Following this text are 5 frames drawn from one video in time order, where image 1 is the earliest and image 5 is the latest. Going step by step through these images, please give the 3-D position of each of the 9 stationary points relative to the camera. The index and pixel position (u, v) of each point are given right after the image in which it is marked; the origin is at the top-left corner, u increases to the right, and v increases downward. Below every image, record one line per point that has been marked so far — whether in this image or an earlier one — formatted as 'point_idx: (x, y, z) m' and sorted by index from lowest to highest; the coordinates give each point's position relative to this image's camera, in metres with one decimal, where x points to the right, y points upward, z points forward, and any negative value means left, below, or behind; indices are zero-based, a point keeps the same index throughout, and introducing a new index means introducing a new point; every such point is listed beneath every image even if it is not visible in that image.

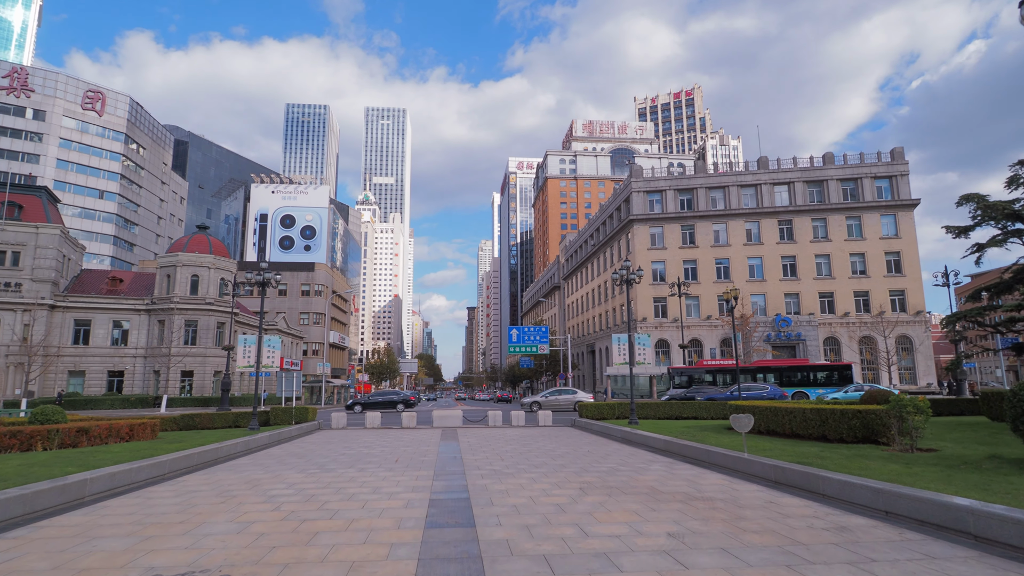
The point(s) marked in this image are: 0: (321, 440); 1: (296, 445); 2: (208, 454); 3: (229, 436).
0: (-6.0, -4.8, +17.8) m
1: (-6.2, -4.6, +16.3) m
2: (-7.0, -3.8, +13.0) m
3: (-8.7, -4.6, +17.6) m
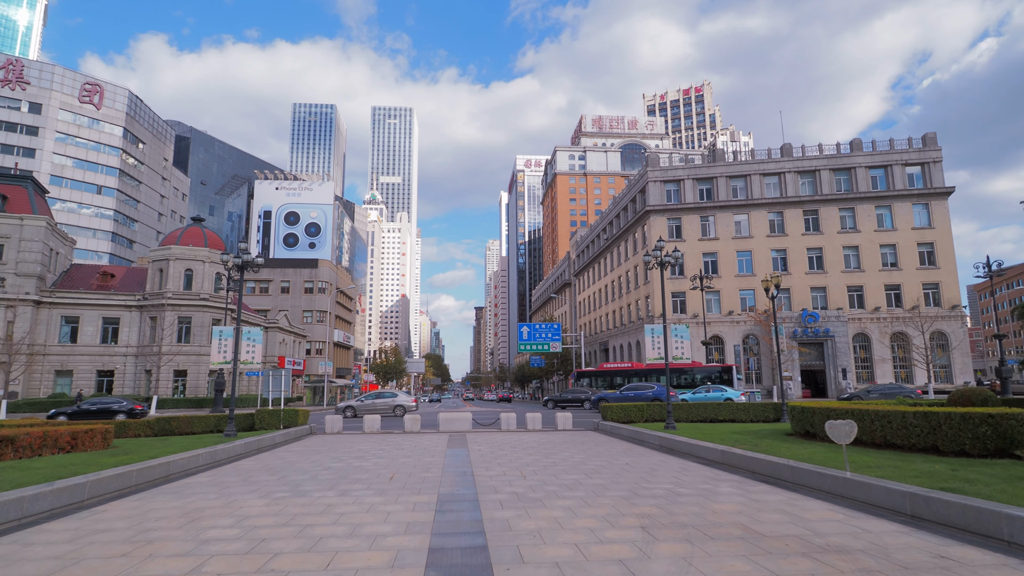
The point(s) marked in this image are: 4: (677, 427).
0: (-5.5, -4.4, +15.2) m
1: (-5.7, -4.1, +13.7) m
2: (-6.6, -3.4, +10.4) m
3: (-8.2, -4.1, +15.0) m
4: (+5.1, -4.3, +17.5) m
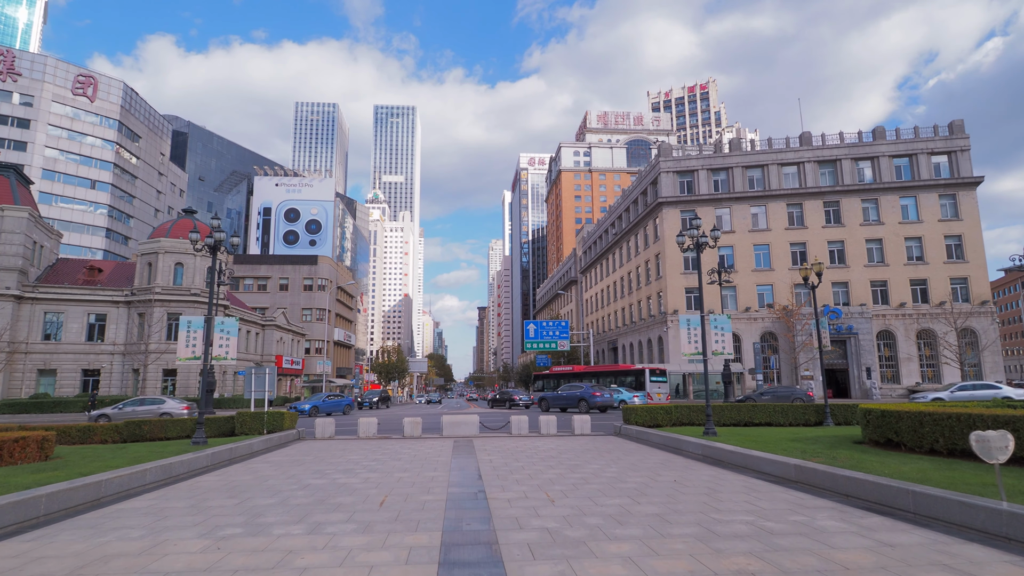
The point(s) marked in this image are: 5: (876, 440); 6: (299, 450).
0: (-5.1, -4.0, +12.9) m
1: (-5.3, -3.7, +11.4) m
2: (-6.2, -2.9, +8.1) m
3: (-7.8, -3.7, +12.7) m
4: (+5.5, -3.9, +15.2) m
5: (+7.5, -3.1, +11.7) m
6: (-5.8, -4.4, +15.4) m
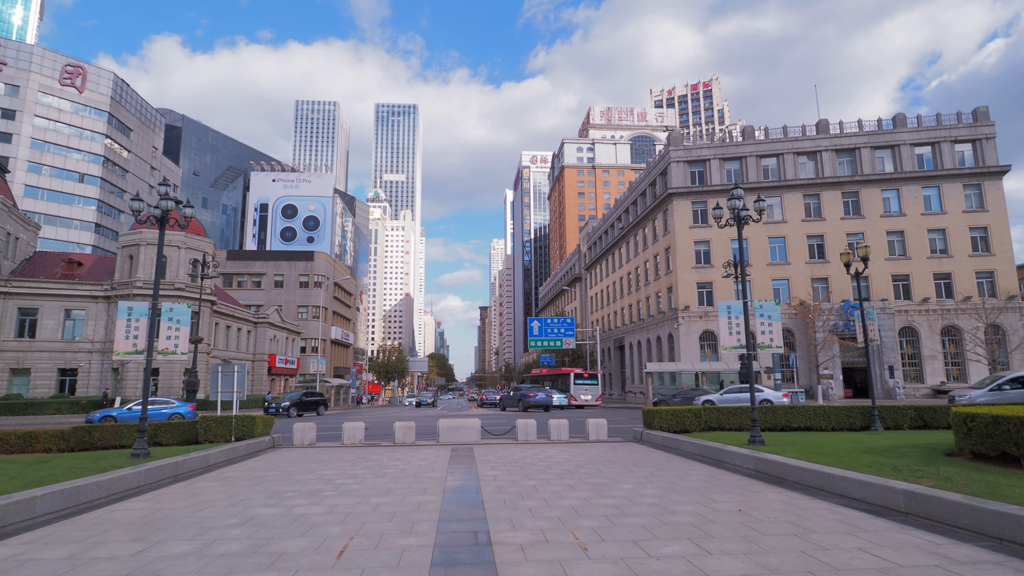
0: (-4.9, -3.5, +10.5) m
1: (-5.1, -3.3, +9.0) m
2: (-6.1, -2.5, +5.7) m
3: (-7.7, -3.3, +10.3) m
4: (+5.7, -3.4, +12.8) m
5: (+7.7, -2.7, +9.2) m
6: (-5.6, -4.0, +13.0) m
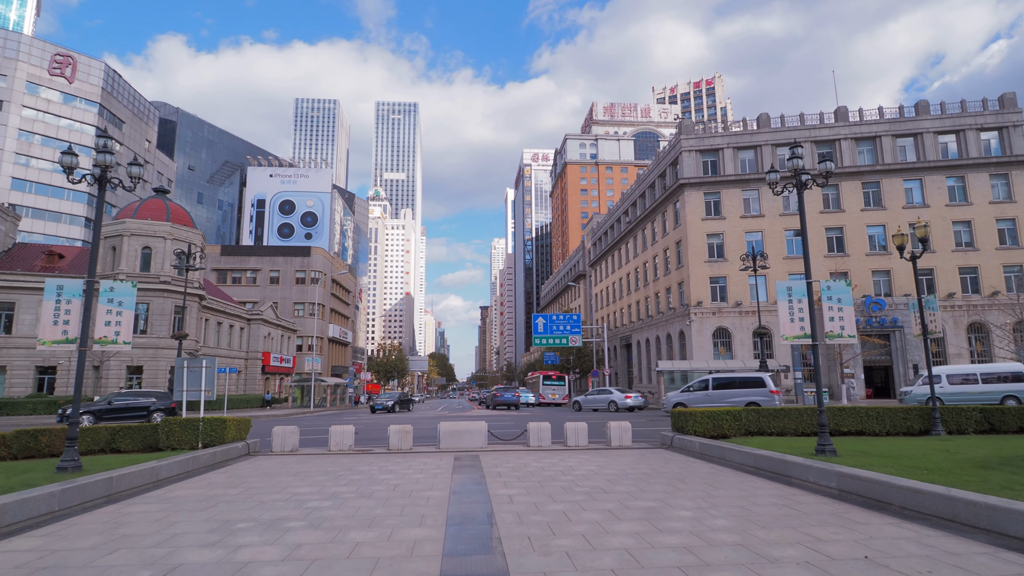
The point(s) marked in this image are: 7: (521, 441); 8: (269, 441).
0: (-4.6, -3.1, +8.3) m
1: (-4.8, -2.8, +6.8) m
2: (-5.8, -2.1, +3.6) m
3: (-7.4, -2.9, +8.2) m
4: (+6.0, -3.0, +10.6) m
5: (+8.0, -2.3, +7.0) m
6: (-5.3, -3.6, +10.9) m
7: (+0.2, -4.5, +16.9) m
8: (-7.2, -4.5, +16.9) m
